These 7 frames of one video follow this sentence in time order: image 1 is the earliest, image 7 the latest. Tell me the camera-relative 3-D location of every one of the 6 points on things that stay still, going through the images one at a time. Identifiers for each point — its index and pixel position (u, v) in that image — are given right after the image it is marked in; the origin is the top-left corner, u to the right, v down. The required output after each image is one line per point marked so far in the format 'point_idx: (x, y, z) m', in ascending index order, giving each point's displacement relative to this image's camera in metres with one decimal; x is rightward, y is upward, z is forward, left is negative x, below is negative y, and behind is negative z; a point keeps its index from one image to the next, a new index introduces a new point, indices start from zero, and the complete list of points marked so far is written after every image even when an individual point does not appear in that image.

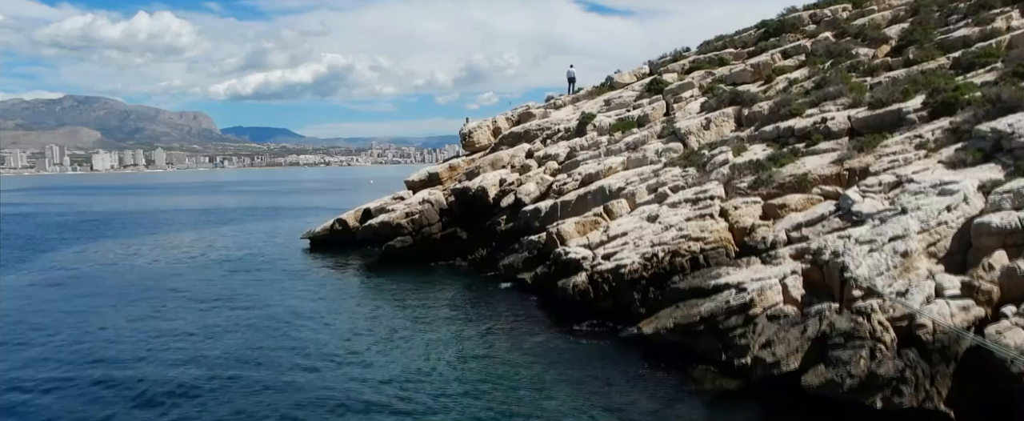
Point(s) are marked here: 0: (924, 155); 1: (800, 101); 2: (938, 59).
0: (+7.4, +1.0, +13.9) m
1: (+7.4, +2.8, +20.0) m
2: (+10.6, +3.8, +19.4) m
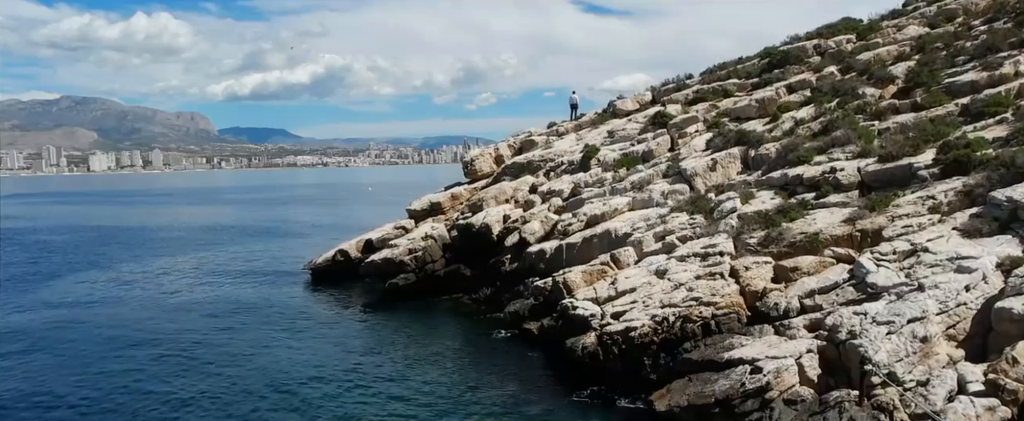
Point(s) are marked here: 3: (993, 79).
0: (+7.6, -0.2, +13.8) m
1: (+7.5, +1.6, +19.8) m
2: (+10.7, +2.6, +19.2) m
3: (+11.7, +3.2, +19.0) m
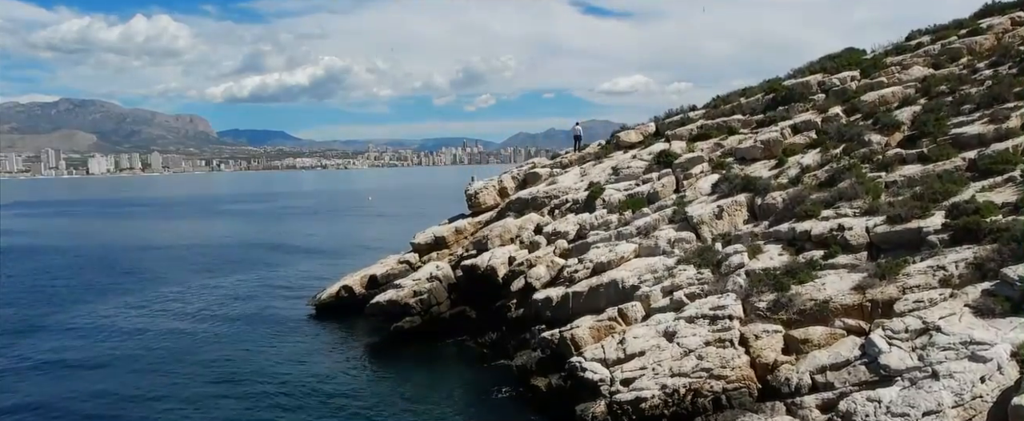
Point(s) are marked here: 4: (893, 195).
0: (+7.7, -1.5, +13.7) m
1: (+7.7, +0.3, +19.8) m
2: (+10.9, +1.3, +19.2) m
3: (+11.9, +1.9, +19.0) m
4: (+9.1, +0.3, +18.5) m
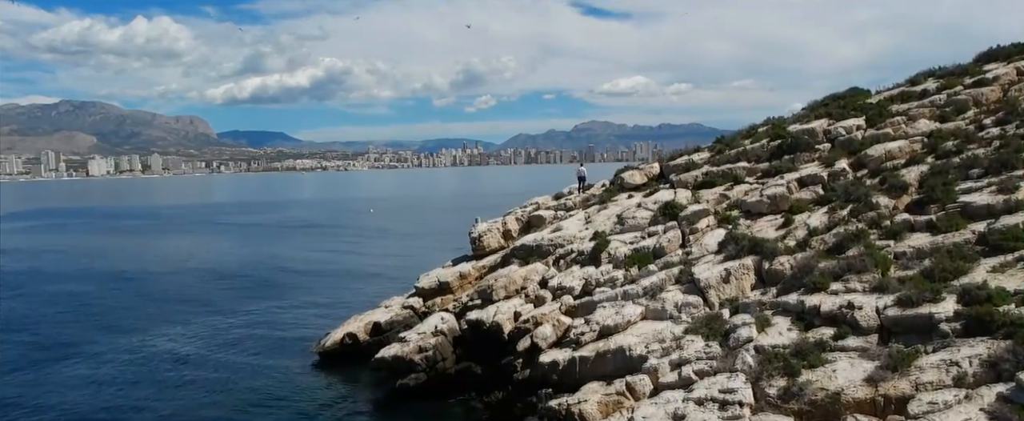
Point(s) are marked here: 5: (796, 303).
0: (+7.9, -3.2, +13.6) m
1: (+7.9, -1.5, +19.7) m
2: (+11.1, -0.5, +19.1) m
3: (+12.1, +0.1, +18.9) m
4: (+9.2, -1.4, +18.4) m
5: (+6.9, -2.3, +18.8) m
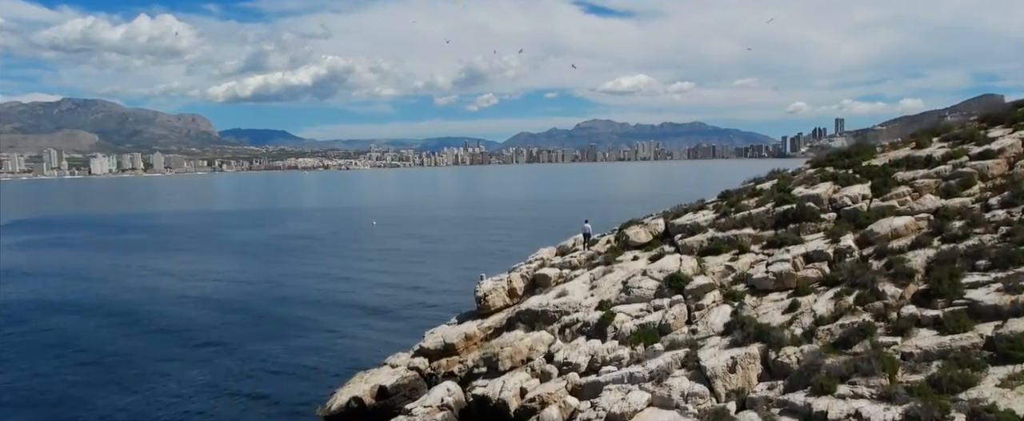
0: (+8.1, -5.7, +13.7) m
1: (+8.1, -3.9, +19.7) m
2: (+11.2, -2.9, +19.1) m
3: (+12.3, -2.3, +18.9) m
4: (+9.4, -3.9, +18.4) m
5: (+7.1, -4.7, +18.9) m
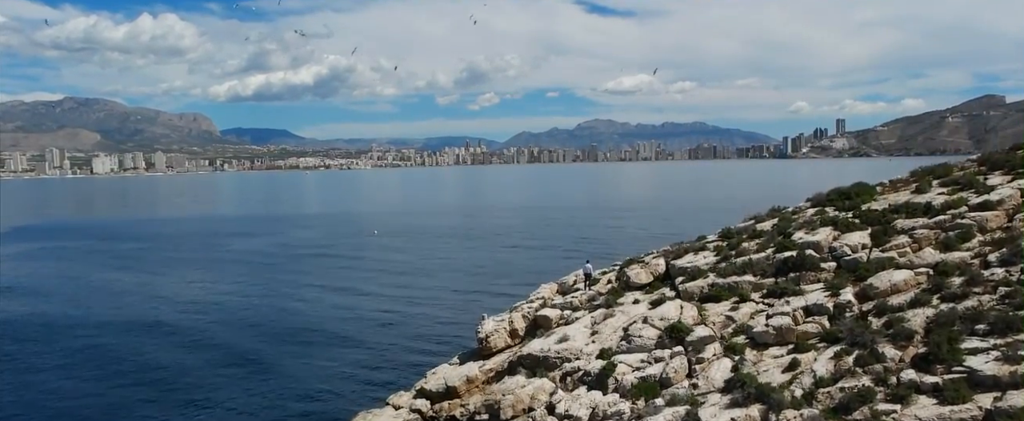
0: (+10.9, +0.2, +16.6) m
1: (+10.9, +2.0, +22.7) m
2: (+14.1, +3.0, +22.1) m
3: (+15.1, +3.6, +21.9) m
4: (+12.2, +2.0, +21.4) m
5: (+9.9, +1.2, +21.8) m
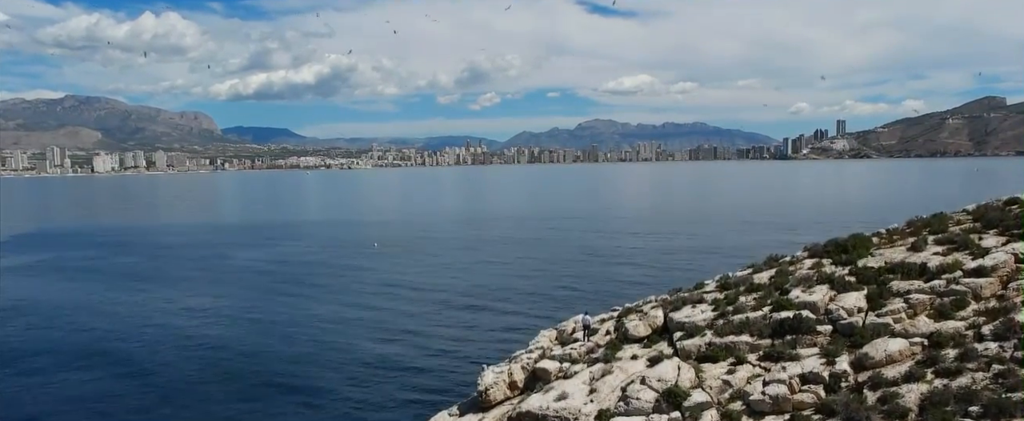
0: (+10.9, -0.3, +16.1) m
1: (+10.9, +1.5, +22.1) m
2: (+14.1, +2.4, +21.5) m
3: (+15.1, +3.0, +21.3) m
4: (+12.3, +1.5, +20.8) m
5: (+9.9, +0.7, +21.3) m
